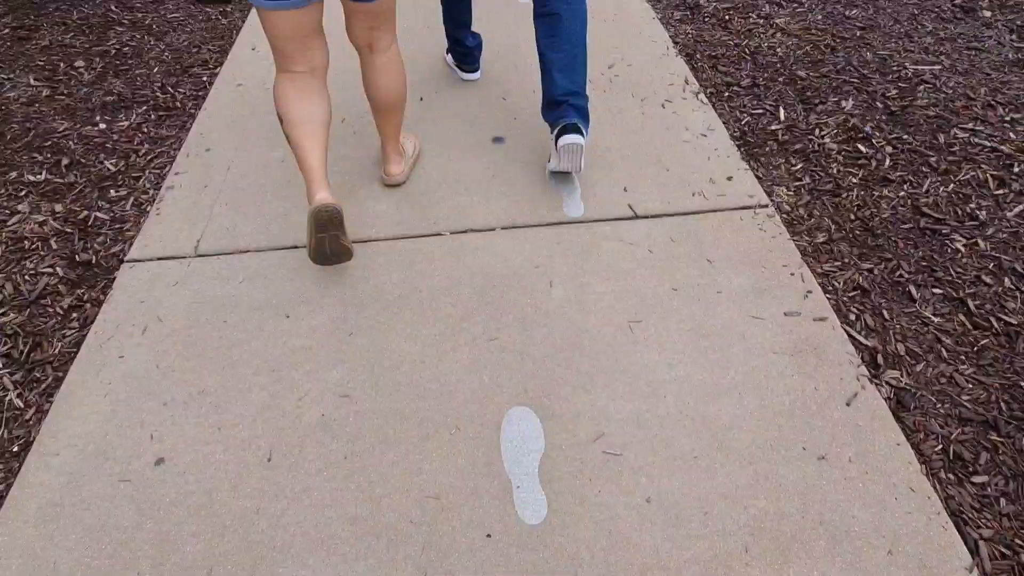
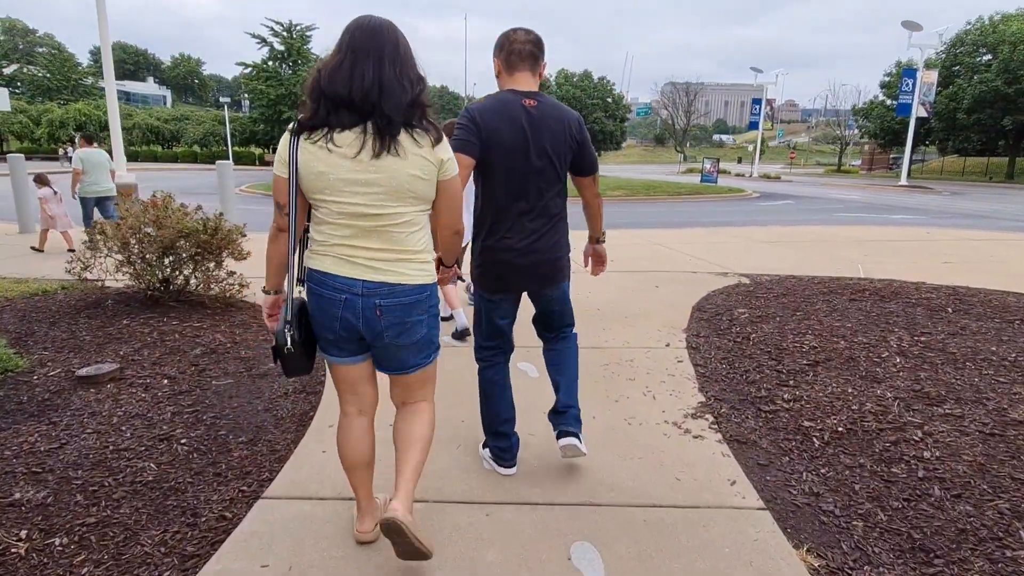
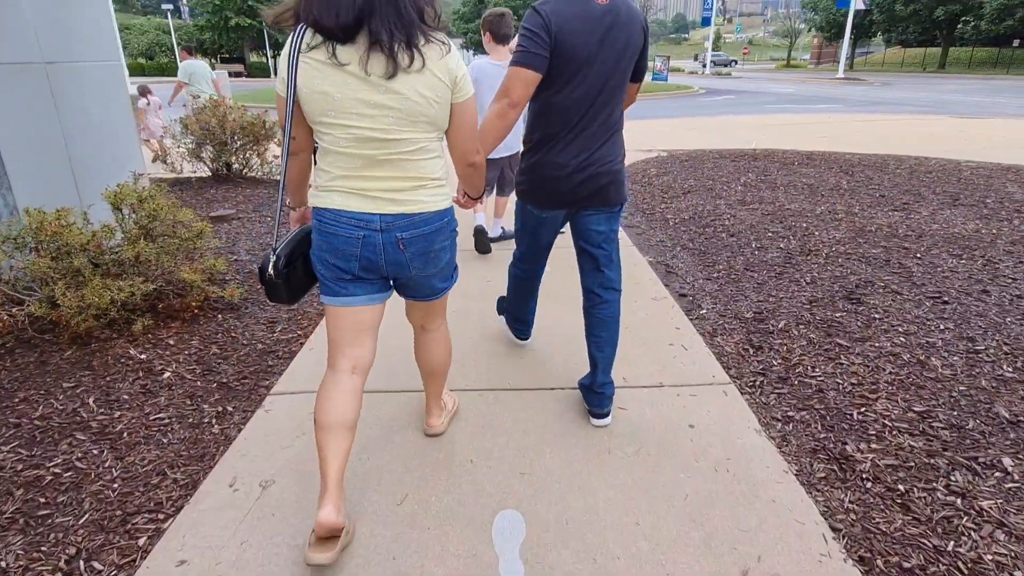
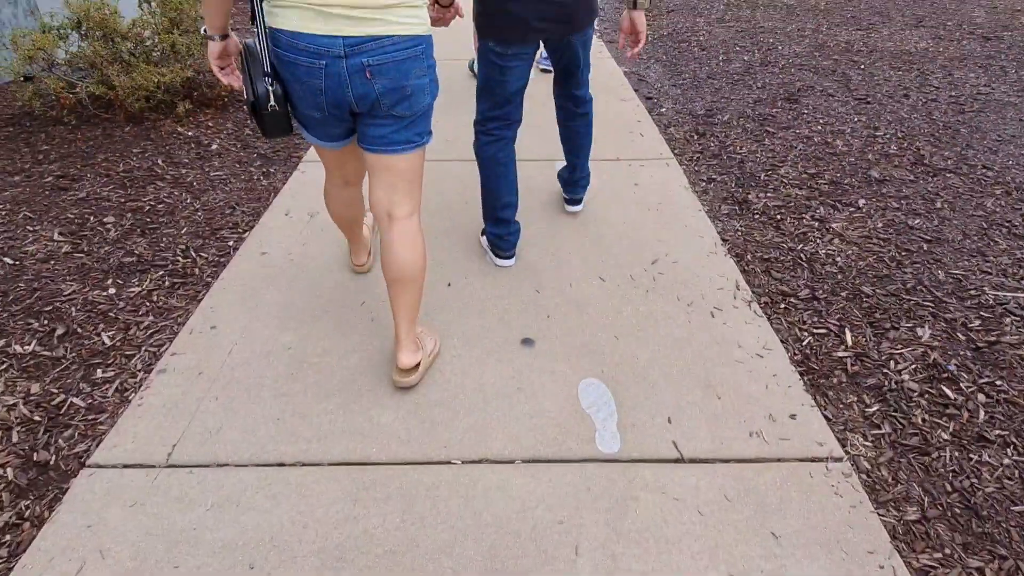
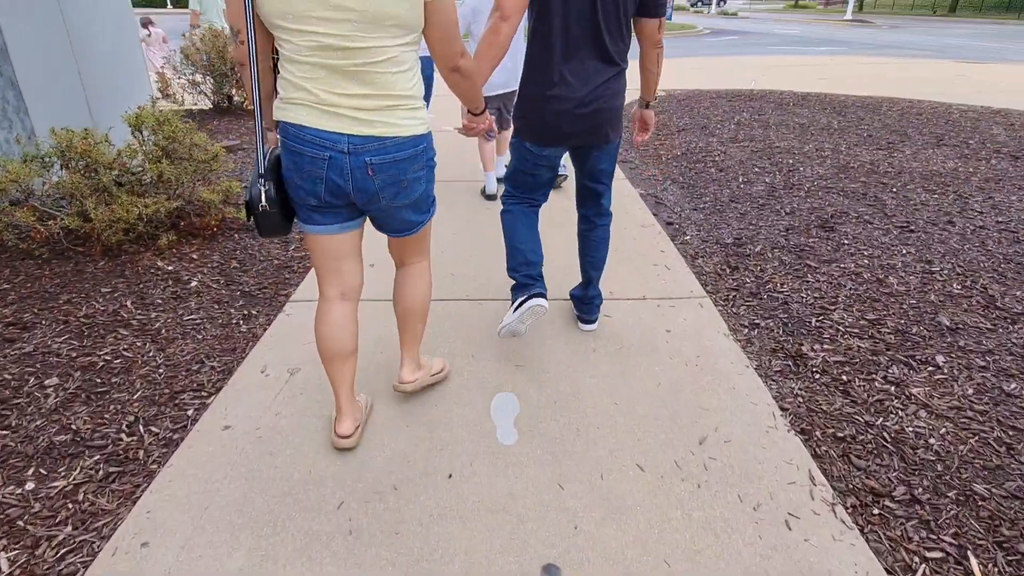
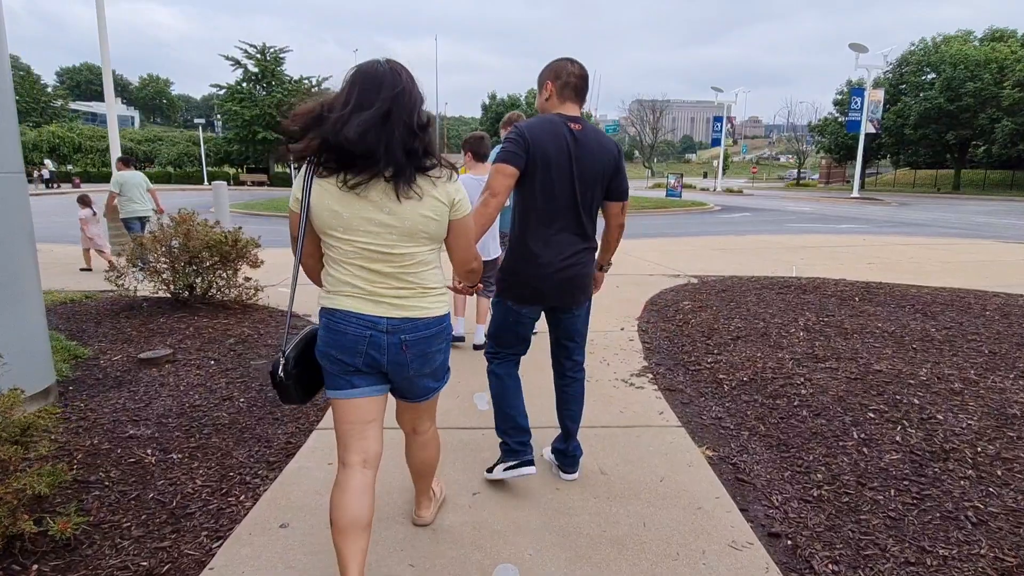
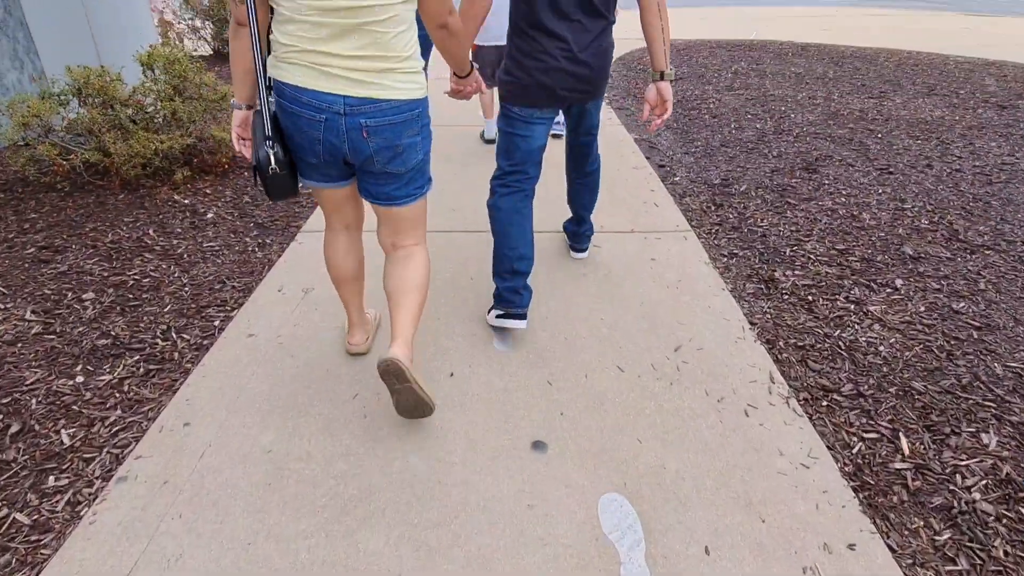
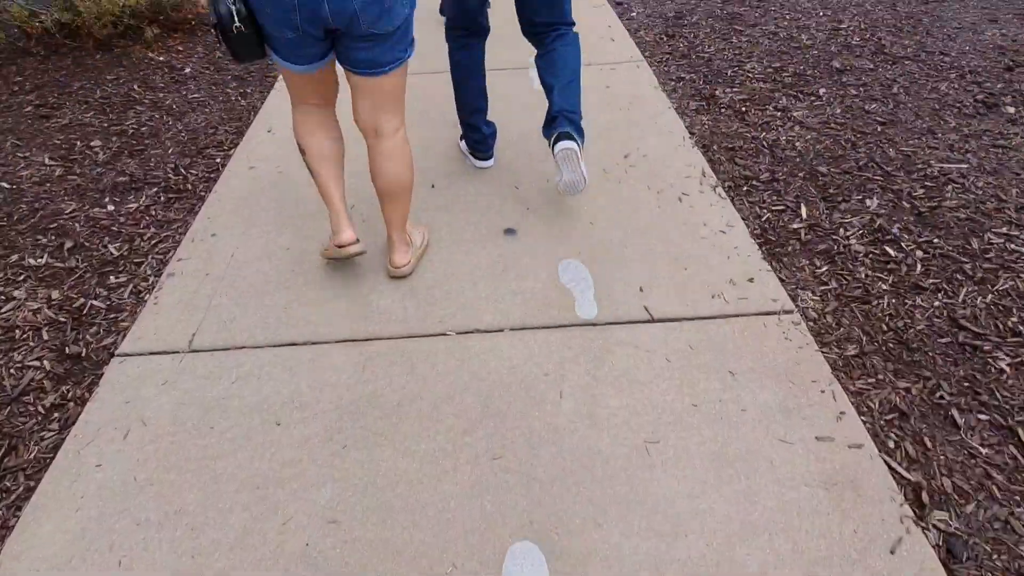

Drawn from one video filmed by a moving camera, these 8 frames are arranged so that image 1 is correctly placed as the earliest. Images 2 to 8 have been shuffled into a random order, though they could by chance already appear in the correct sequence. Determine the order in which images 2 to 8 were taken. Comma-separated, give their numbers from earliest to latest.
8, 4, 7, 5, 3, 6, 2
